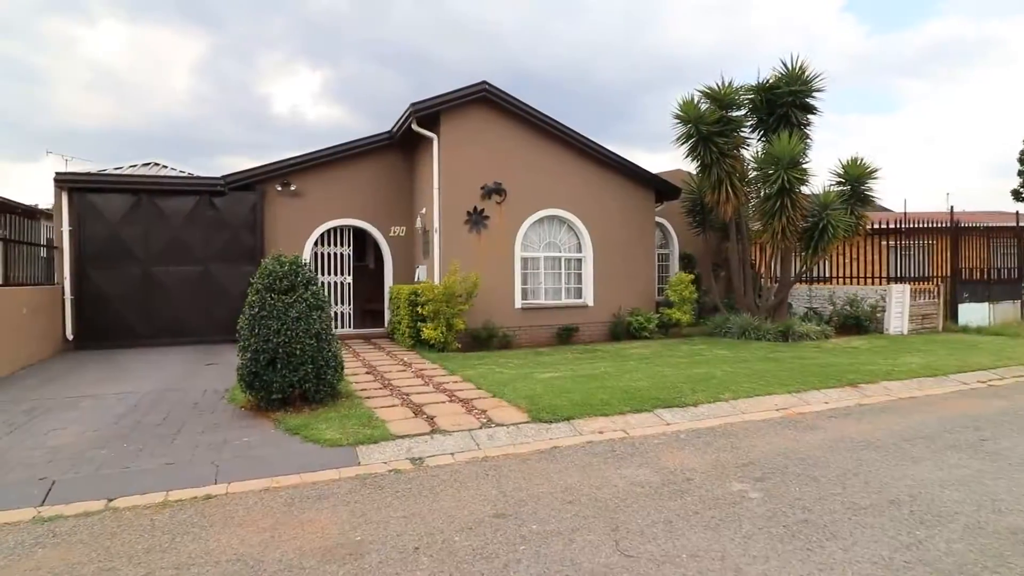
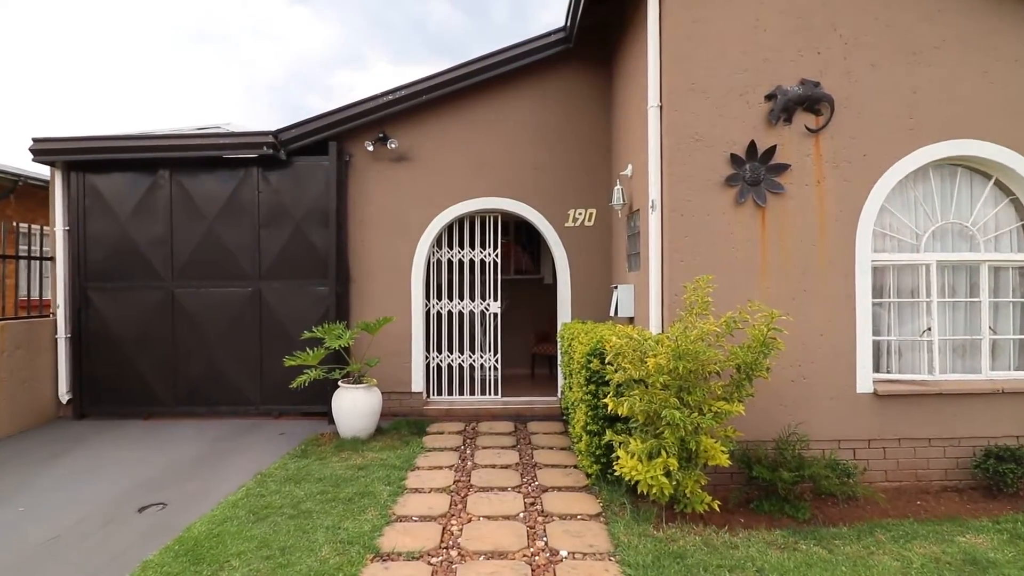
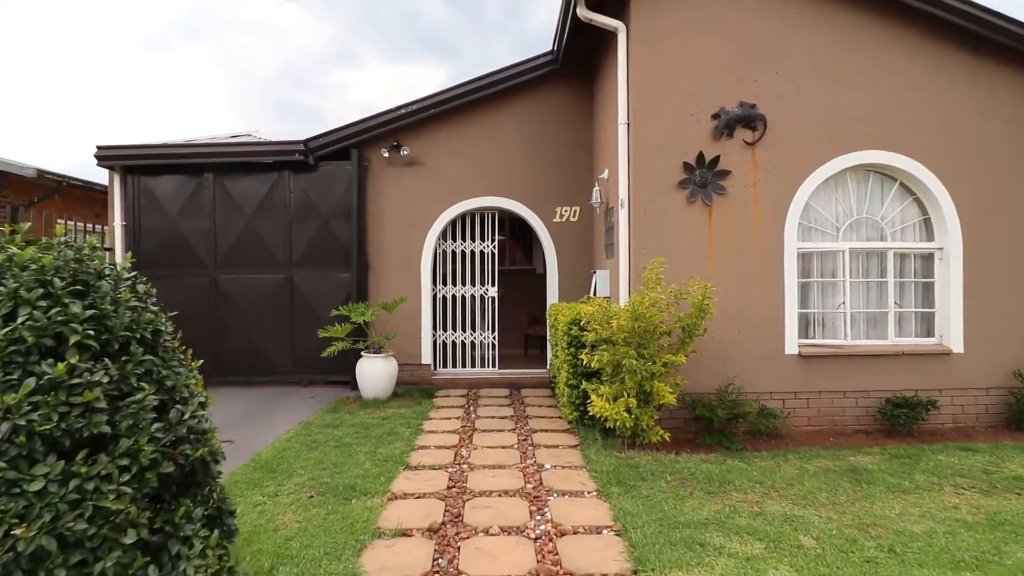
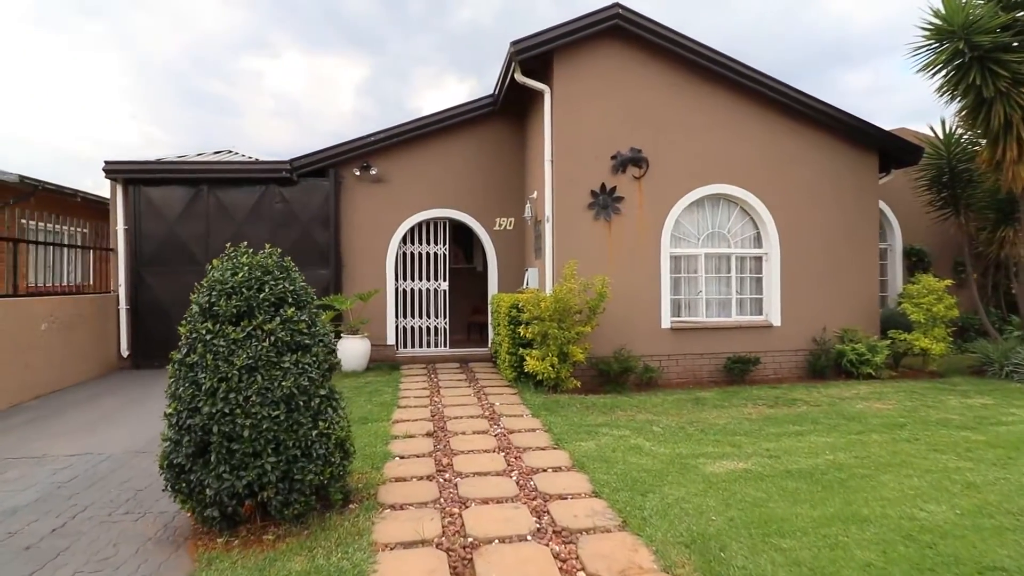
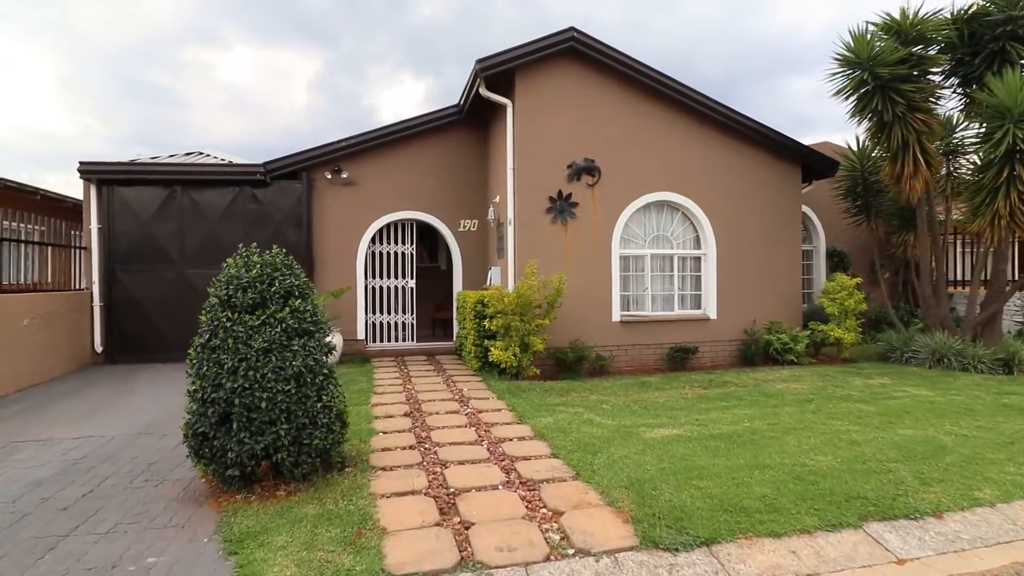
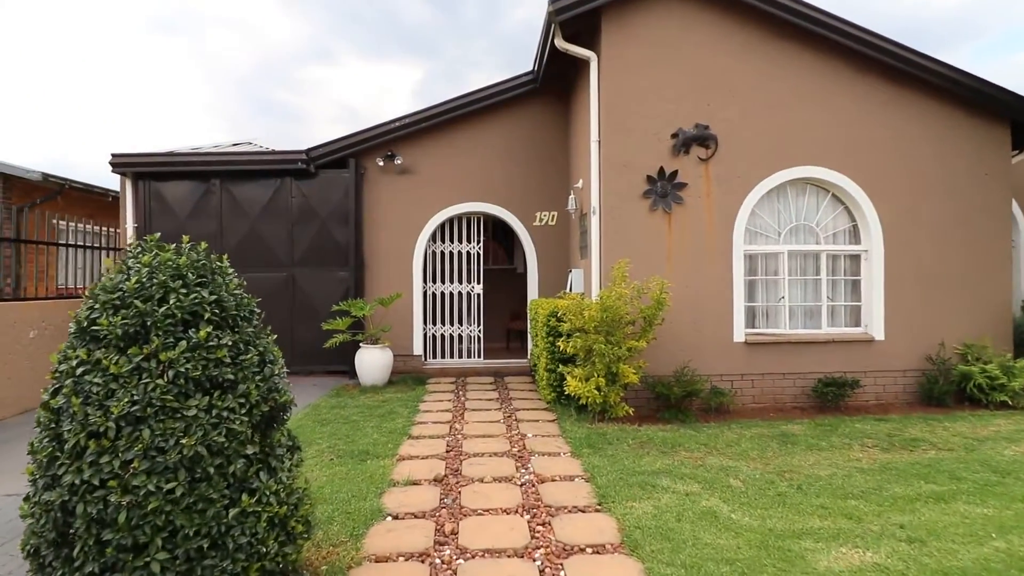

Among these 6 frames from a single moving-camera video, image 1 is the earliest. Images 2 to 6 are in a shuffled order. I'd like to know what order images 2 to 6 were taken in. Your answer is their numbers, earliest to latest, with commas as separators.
5, 4, 6, 3, 2
